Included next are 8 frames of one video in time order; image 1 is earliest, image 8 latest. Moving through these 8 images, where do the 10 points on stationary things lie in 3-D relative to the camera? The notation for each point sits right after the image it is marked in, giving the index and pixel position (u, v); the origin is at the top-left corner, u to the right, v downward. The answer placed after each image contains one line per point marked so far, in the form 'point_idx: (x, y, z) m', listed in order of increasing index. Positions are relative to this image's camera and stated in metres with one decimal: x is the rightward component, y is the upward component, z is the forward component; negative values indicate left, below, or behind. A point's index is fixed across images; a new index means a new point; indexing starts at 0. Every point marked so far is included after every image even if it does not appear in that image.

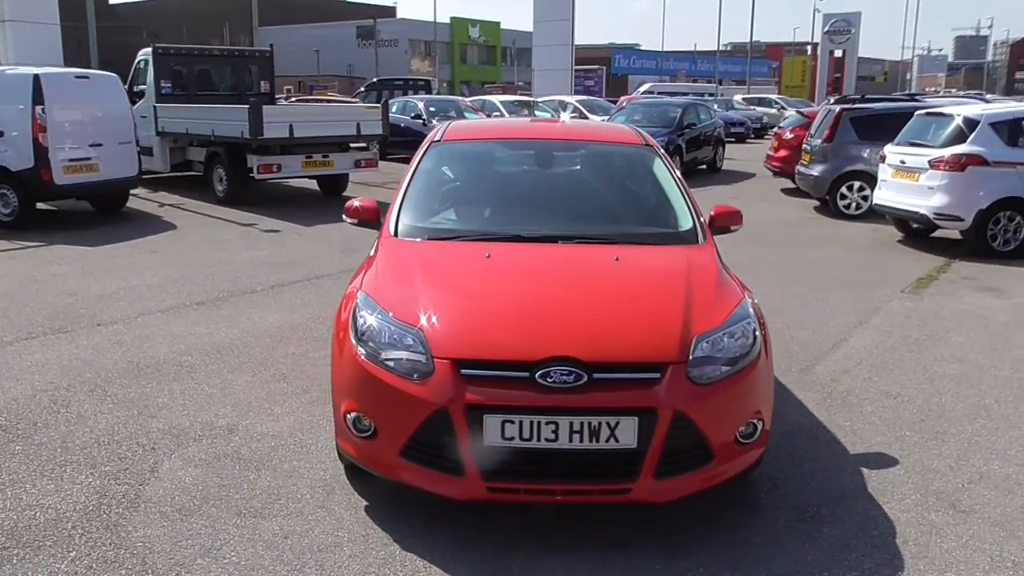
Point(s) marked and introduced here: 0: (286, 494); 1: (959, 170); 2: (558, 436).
0: (-1.1, -1.0, +4.0) m
1: (+5.5, +1.5, +10.5) m
2: (+0.2, -0.6, +3.3) m
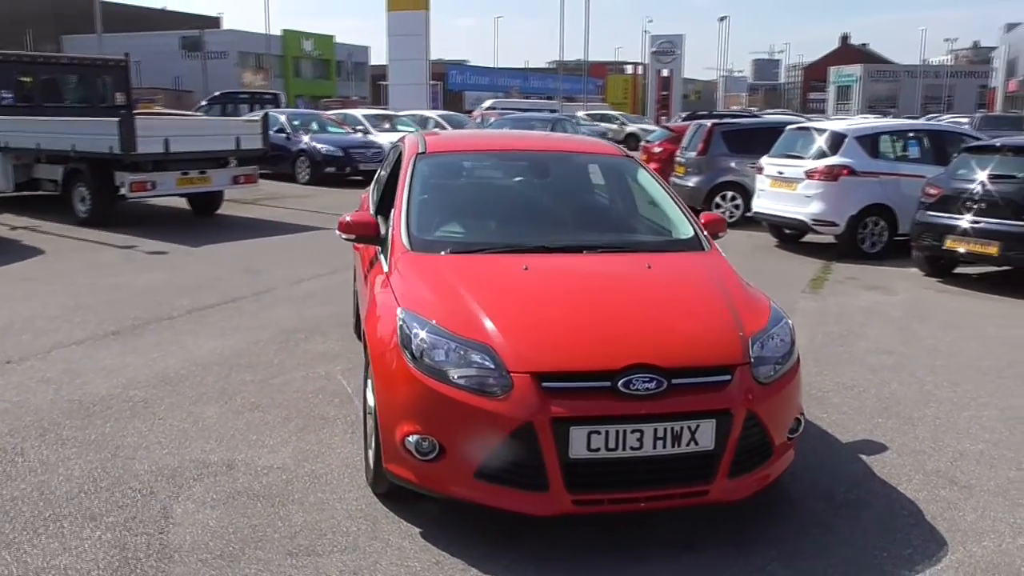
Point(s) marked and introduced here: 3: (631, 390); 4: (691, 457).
0: (-0.8, -1.1, +3.7) m
1: (+4.3, +1.5, +11.4) m
2: (+0.5, -0.6, +3.4) m
3: (+0.5, -0.4, +3.4) m
4: (+0.7, -0.7, +3.4) m
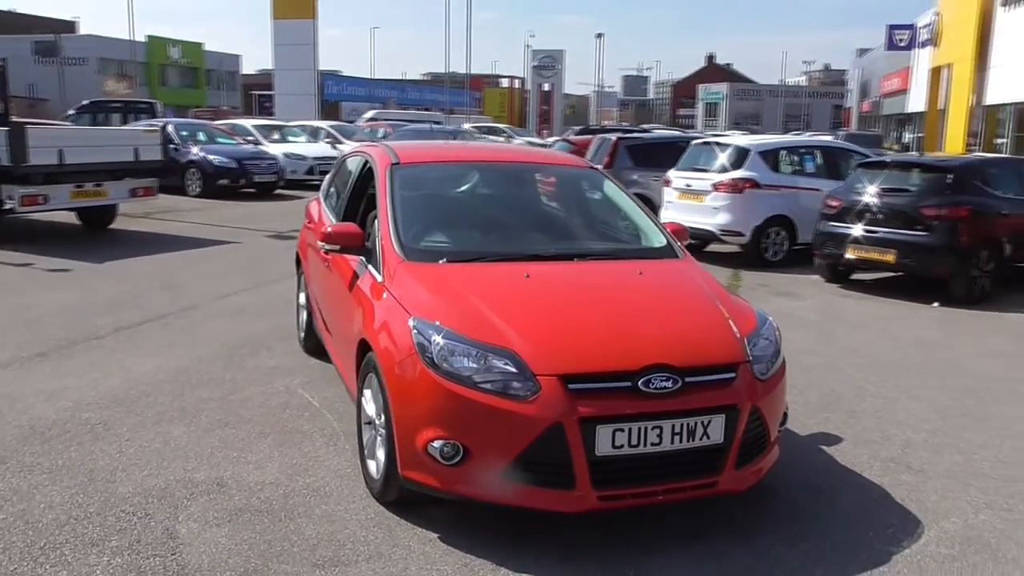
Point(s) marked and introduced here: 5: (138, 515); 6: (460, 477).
0: (-0.7, -1.1, +3.7) m
1: (+3.2, +1.4, +12.1) m
2: (+0.6, -0.7, +3.6) m
3: (+0.6, -0.4, +3.5) m
4: (+0.8, -0.7, +3.7) m
5: (-1.7, -1.0, +4.0) m
6: (-0.2, -0.8, +3.6) m
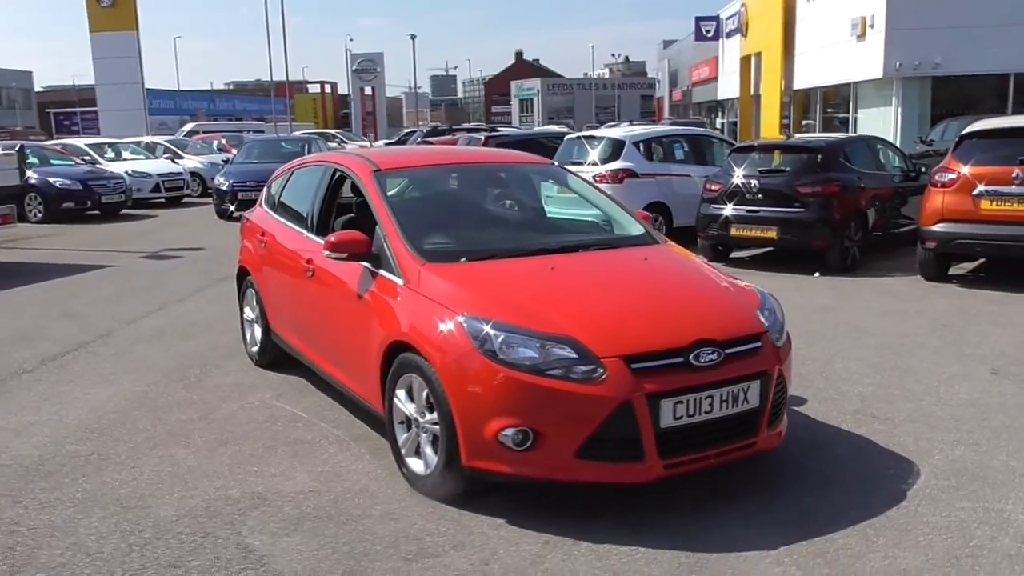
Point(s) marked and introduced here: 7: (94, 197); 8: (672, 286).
0: (-0.4, -1.1, +3.9) m
1: (+1.6, +1.6, +12.8) m
2: (+0.9, -0.6, +3.9) m
3: (+0.9, -0.3, +3.9) m
4: (+1.1, -0.6, +4.1) m
5: (-1.4, -1.1, +3.9) m
6: (+0.1, -0.8, +3.9) m
7: (-9.4, +2.1, +19.1) m
8: (+0.8, 0.0, +4.4) m
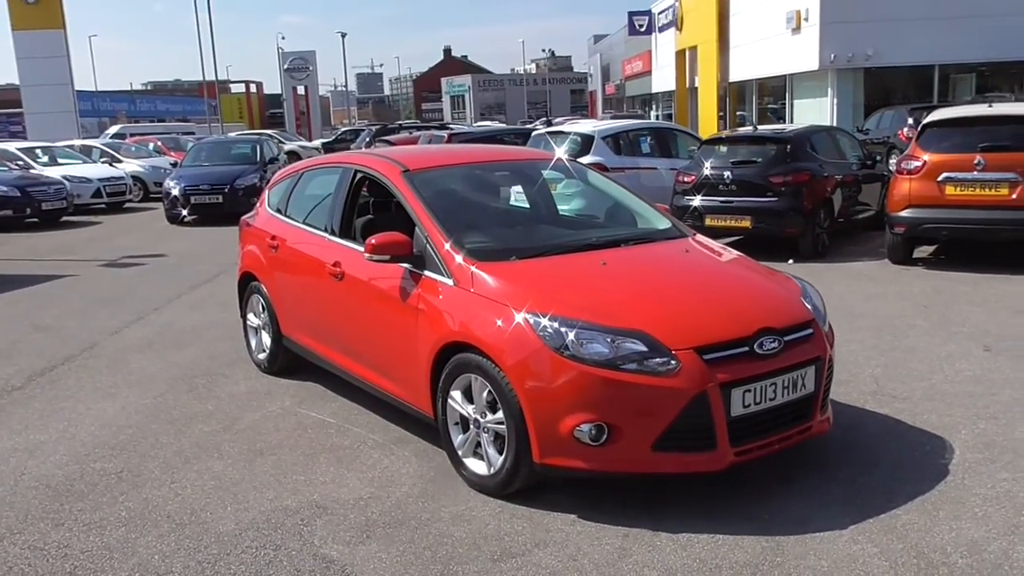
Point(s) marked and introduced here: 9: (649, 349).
0: (-0.1, -1.1, +3.9) m
1: (+1.2, +1.7, +12.9) m
2: (+1.3, -0.5, +4.0) m
3: (+1.2, -0.3, +4.0) m
4: (+1.4, -0.6, +4.2) m
5: (-1.1, -1.2, +3.8) m
6: (+0.4, -0.8, +3.9) m
7: (-10.3, +1.8, +18.3) m
8: (+1.1, +0.1, +4.5) m
9: (+0.6, -0.3, +3.9) m
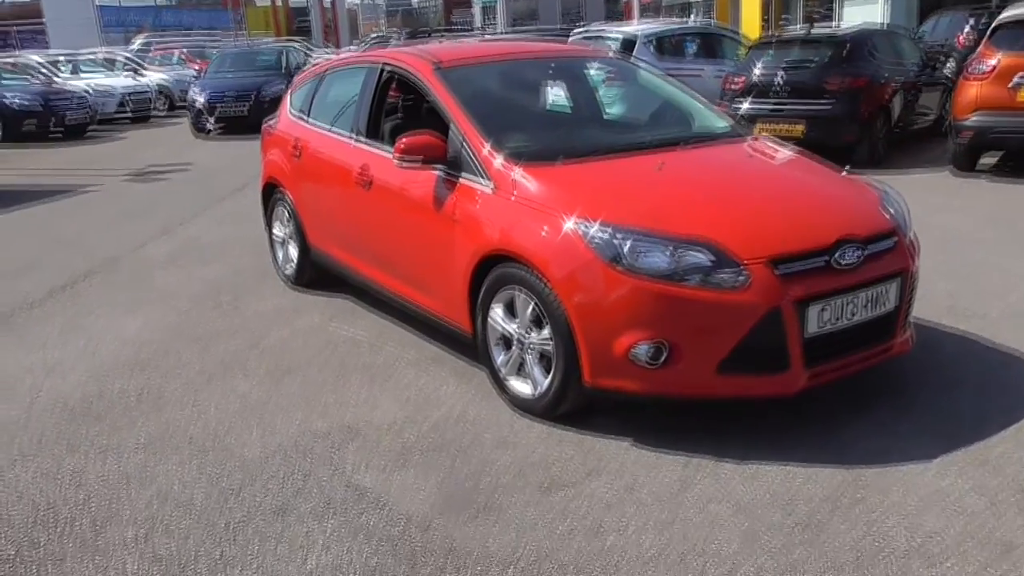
0: (+0.1, -0.7, +3.5) m
1: (+1.7, +2.9, +12.2) m
2: (+1.5, -0.1, +3.6) m
3: (+1.4, +0.1, +3.6) m
4: (+1.6, -0.1, +3.8) m
5: (-0.9, -0.8, +3.6) m
6: (+0.6, -0.4, +3.5) m
7: (-9.6, +3.7, +18.0) m
8: (+1.3, +0.5, +4.0) m
9: (+0.8, +0.1, +3.4) m
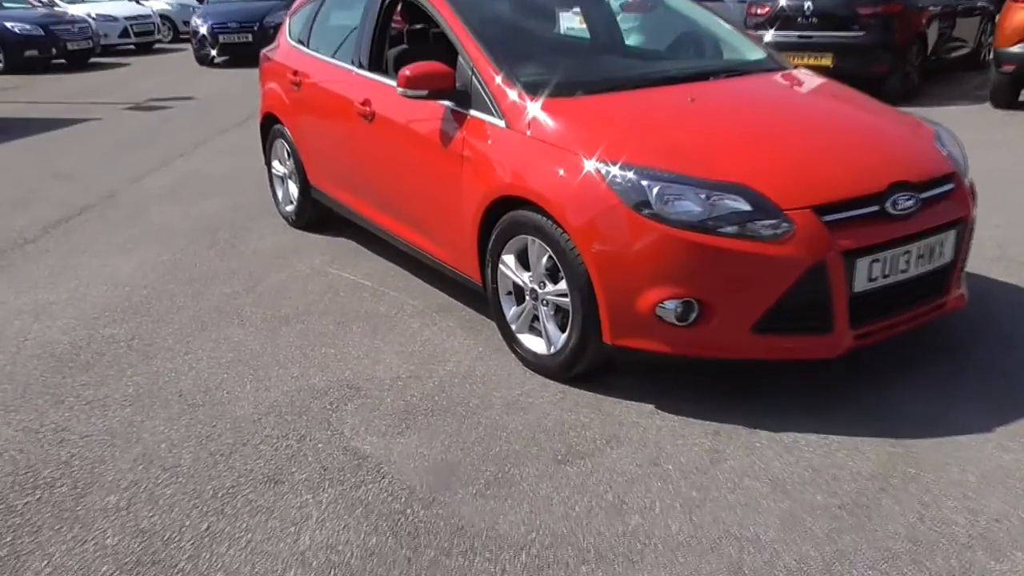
0: (+0.2, -0.5, +3.2) m
1: (+1.9, +3.8, +11.5) m
2: (+1.5, +0.1, +3.2) m
3: (+1.5, +0.3, +3.2) m
4: (+1.7, +0.1, +3.4) m
5: (-0.8, -0.6, +3.3) m
6: (+0.7, -0.2, +3.2) m
7: (-9.3, +5.0, +17.4) m
8: (+1.4, +0.7, +3.6) m
9: (+0.9, +0.3, +3.1) m
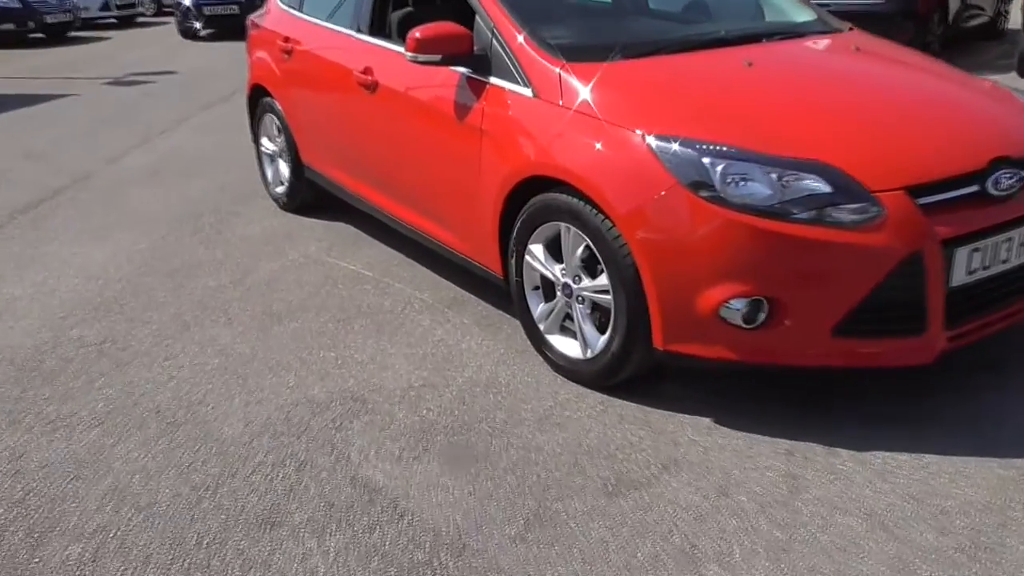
0: (+0.3, -0.5, +2.8) m
1: (+1.9, +4.0, +11.0) m
2: (+1.6, +0.1, +2.8) m
3: (+1.6, +0.3, +2.7) m
4: (+1.8, +0.1, +2.9) m
5: (-0.7, -0.6, +2.8) m
6: (+0.8, -0.2, +2.7) m
7: (-9.5, +5.3, +16.7) m
8: (+1.5, +0.8, +3.1) m
9: (+1.0, +0.3, +2.6) m
